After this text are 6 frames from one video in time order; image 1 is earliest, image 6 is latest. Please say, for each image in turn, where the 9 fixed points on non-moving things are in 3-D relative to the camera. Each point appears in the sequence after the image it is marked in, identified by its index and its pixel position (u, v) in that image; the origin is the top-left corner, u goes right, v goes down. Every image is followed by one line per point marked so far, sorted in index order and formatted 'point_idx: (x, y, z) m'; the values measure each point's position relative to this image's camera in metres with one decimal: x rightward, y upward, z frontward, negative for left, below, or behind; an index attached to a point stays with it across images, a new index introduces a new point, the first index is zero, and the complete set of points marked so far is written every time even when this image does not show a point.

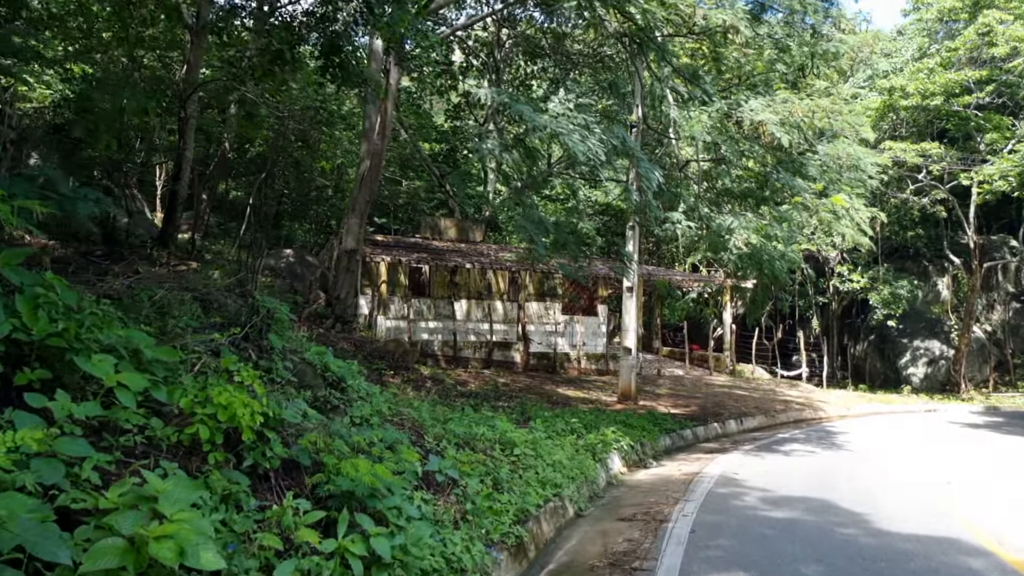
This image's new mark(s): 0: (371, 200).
0: (-2.4, +1.5, +12.8) m
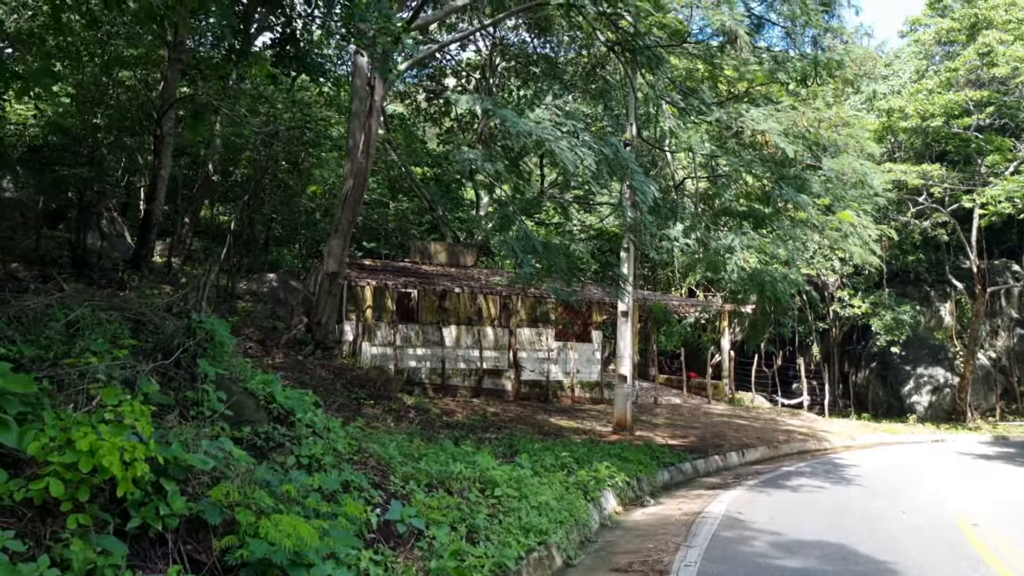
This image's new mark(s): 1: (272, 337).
0: (-2.5, +1.1, +12.3) m
1: (-3.8, -0.8, +12.0) m
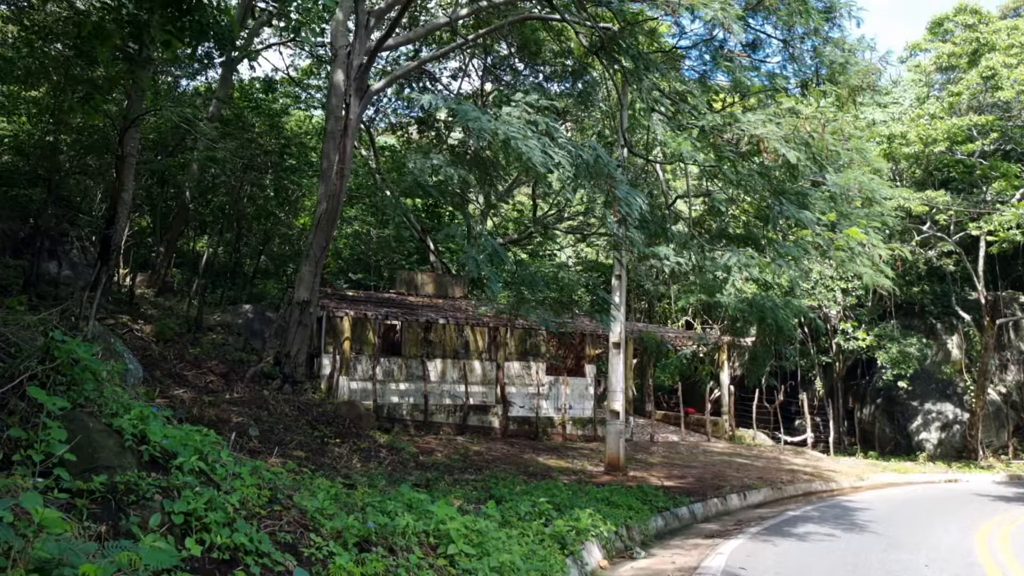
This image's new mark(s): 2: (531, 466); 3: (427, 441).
0: (-2.8, +0.6, +11.5) m
1: (-4.0, -1.2, +11.2) m
2: (+0.3, -2.8, +12.1) m
3: (-1.4, -2.6, +12.9) m
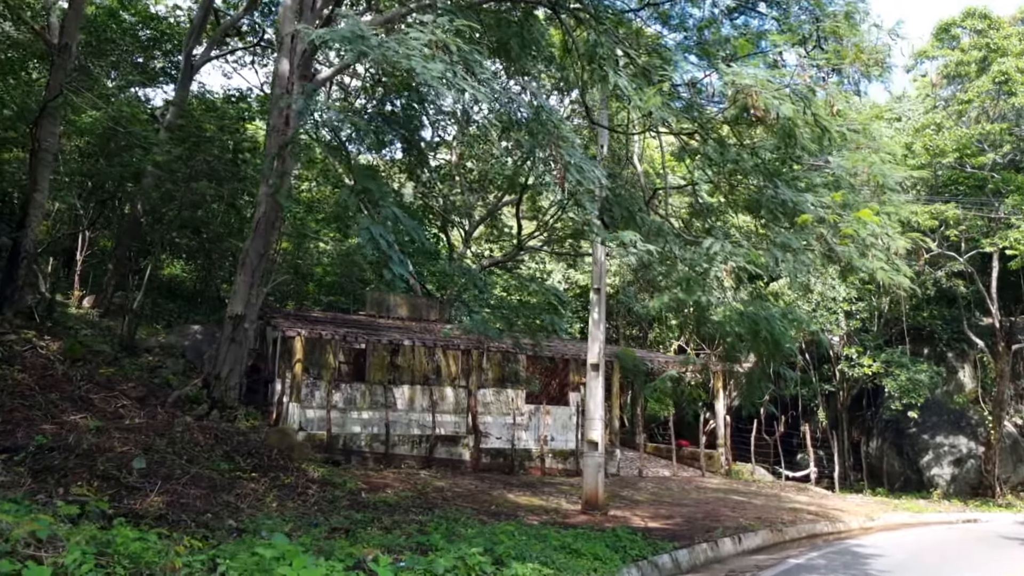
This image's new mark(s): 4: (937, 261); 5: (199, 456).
0: (-3.3, +0.5, +10.2) m
1: (-4.5, -1.4, +9.8) m
2: (-0.2, -3.0, +10.6) m
3: (-2.0, -2.8, +11.5) m
4: (+10.2, +0.7, +18.5) m
5: (-3.1, -1.7, +7.6) m
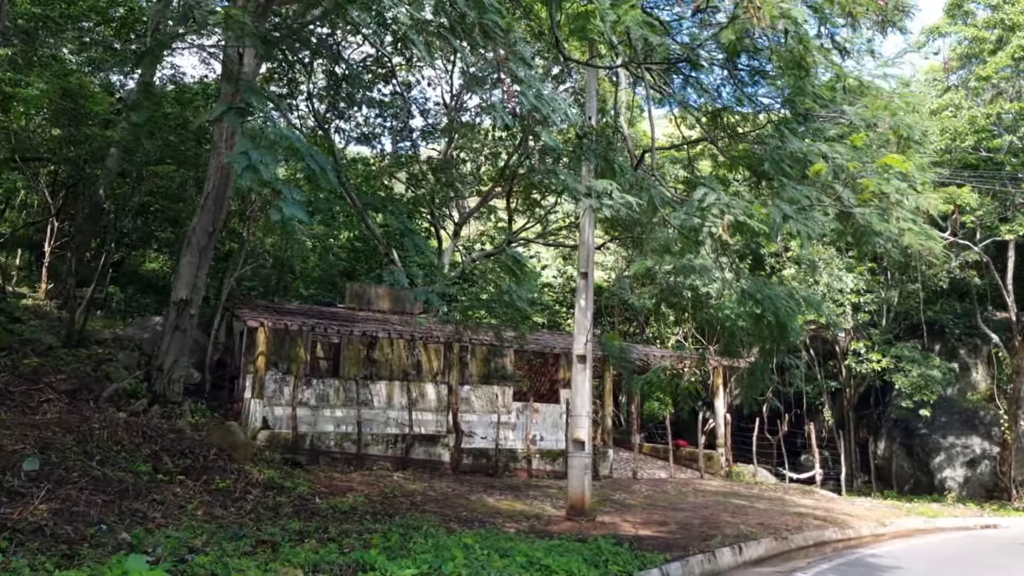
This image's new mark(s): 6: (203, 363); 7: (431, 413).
0: (-3.6, +0.7, +9.2) m
1: (-4.8, -1.1, +8.8) m
2: (-0.5, -2.8, +9.6) m
3: (-2.2, -2.6, +10.5) m
4: (+10.0, +0.9, +17.5) m
5: (-3.4, -1.5, +6.6) m
6: (-5.5, -1.3, +13.7) m
7: (-1.5, -2.3, +14.0) m
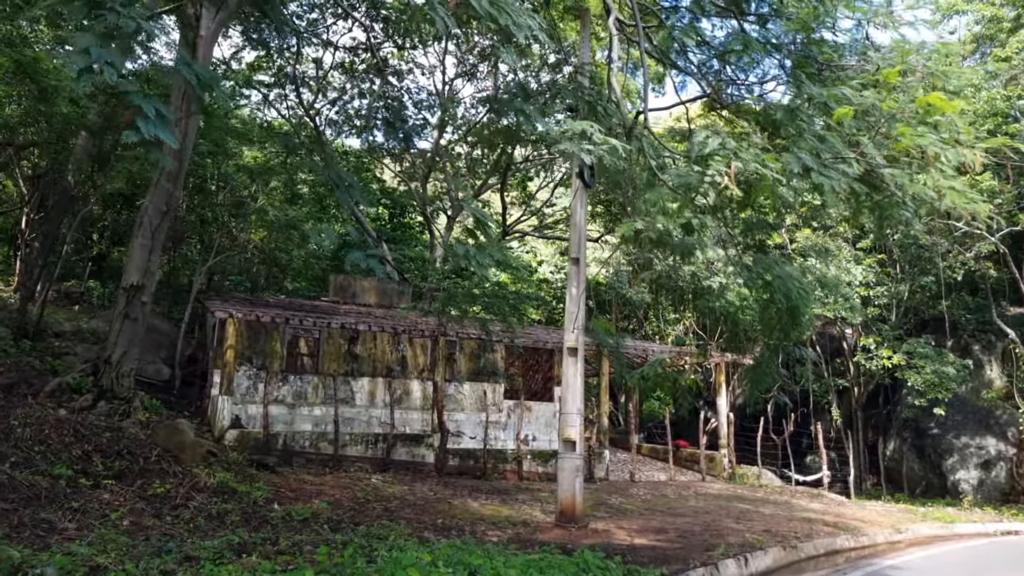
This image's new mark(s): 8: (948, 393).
0: (-3.8, +0.8, +8.4) m
1: (-5.0, -1.0, +8.0) m
2: (-0.7, -2.6, +8.8) m
3: (-2.4, -2.4, +9.7) m
4: (+9.8, +1.0, +16.7) m
5: (-3.6, -1.3, +5.8) m
6: (-5.7, -1.2, +12.9) m
7: (-1.6, -2.1, +13.2) m
8: (+8.7, -2.1, +15.4) m
